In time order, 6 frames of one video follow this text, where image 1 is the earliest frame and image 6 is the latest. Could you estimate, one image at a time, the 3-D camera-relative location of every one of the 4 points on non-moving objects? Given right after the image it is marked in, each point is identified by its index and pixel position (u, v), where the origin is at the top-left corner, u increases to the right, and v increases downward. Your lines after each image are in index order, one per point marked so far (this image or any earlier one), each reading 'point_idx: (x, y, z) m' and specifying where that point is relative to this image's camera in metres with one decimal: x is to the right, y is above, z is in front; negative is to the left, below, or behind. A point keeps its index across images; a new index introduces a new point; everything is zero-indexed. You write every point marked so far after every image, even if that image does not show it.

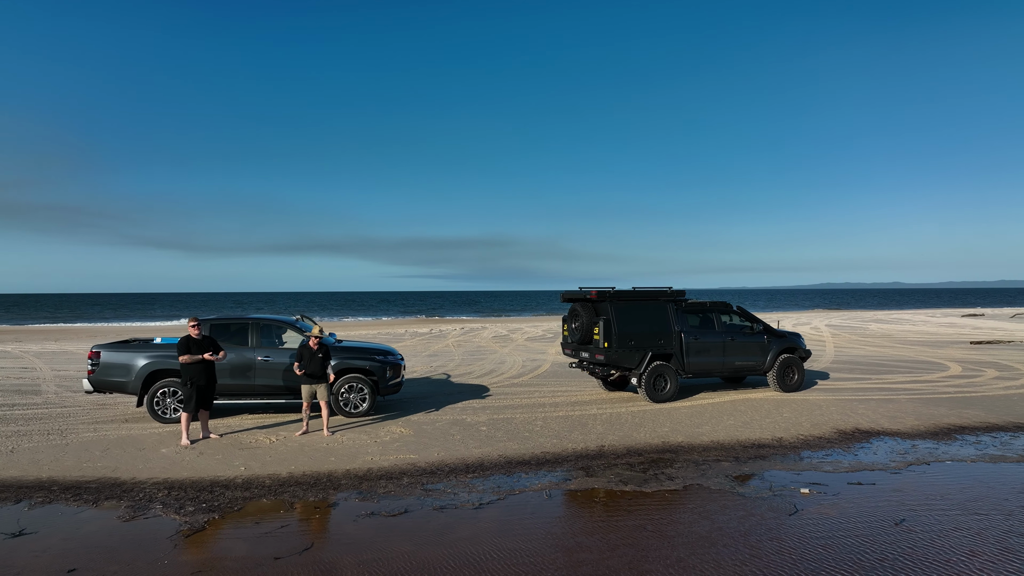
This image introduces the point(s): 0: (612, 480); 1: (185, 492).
0: (+1.0, -1.9, +5.6) m
1: (-3.1, -1.9, +5.2) m
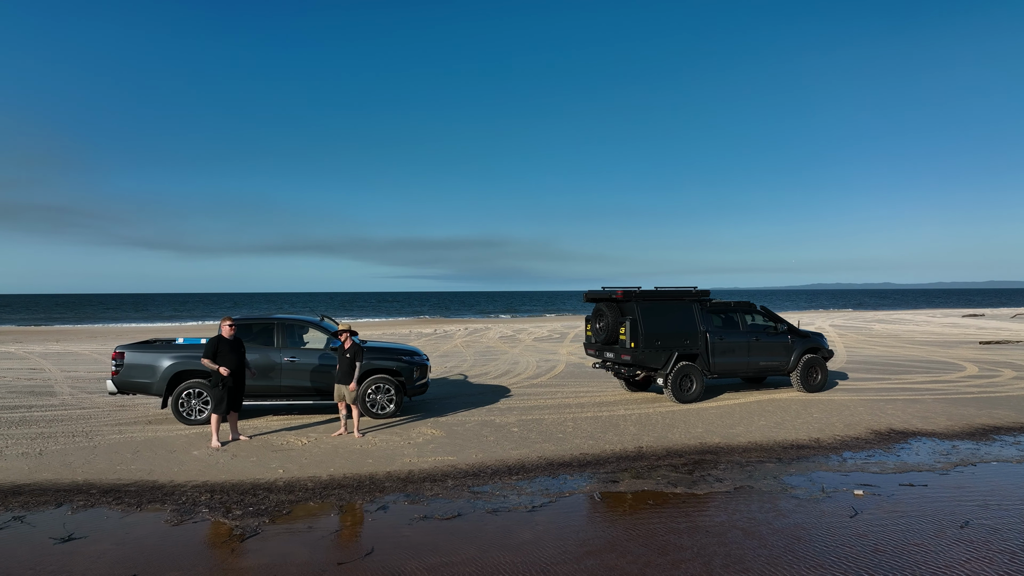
0: (+1.5, -1.9, +5.5) m
1: (-2.6, -1.9, +5.1) m
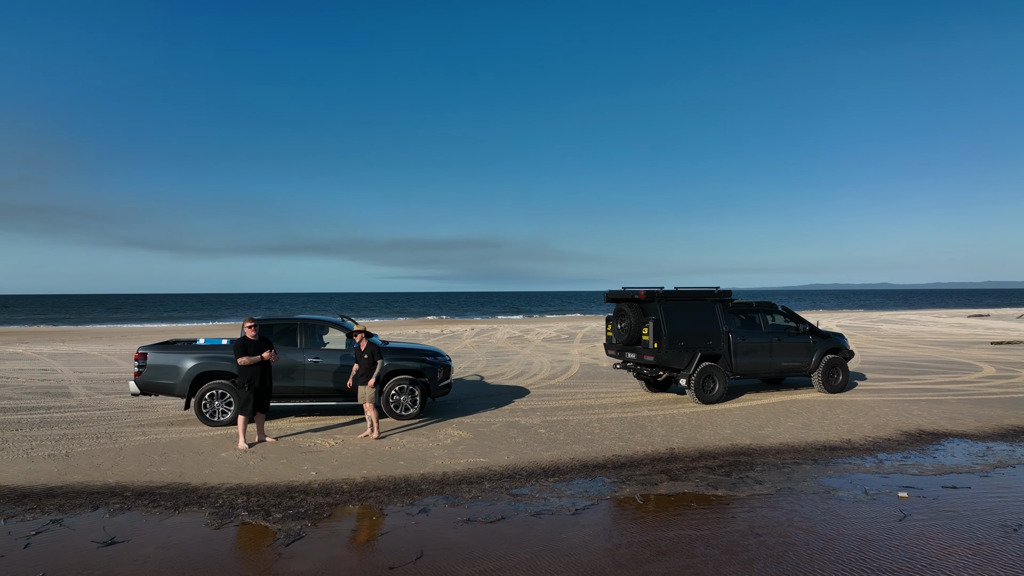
0: (+1.8, -1.9, +5.4) m
1: (-2.2, -1.9, +5.0) m
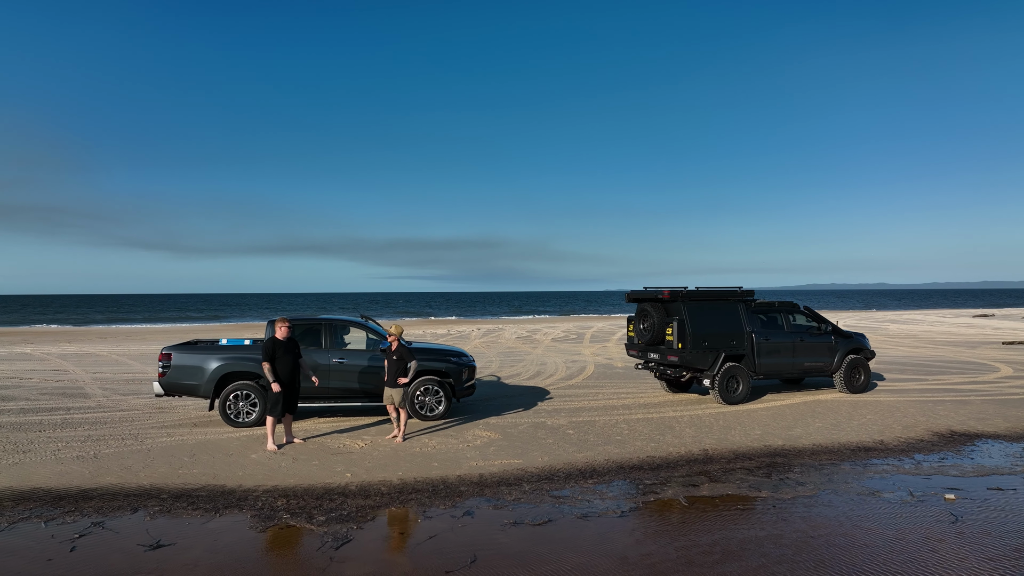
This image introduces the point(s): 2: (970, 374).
0: (+2.2, -1.9, +5.3) m
1: (-1.9, -1.9, +5.0) m
2: (+11.5, -2.2, +13.9) m
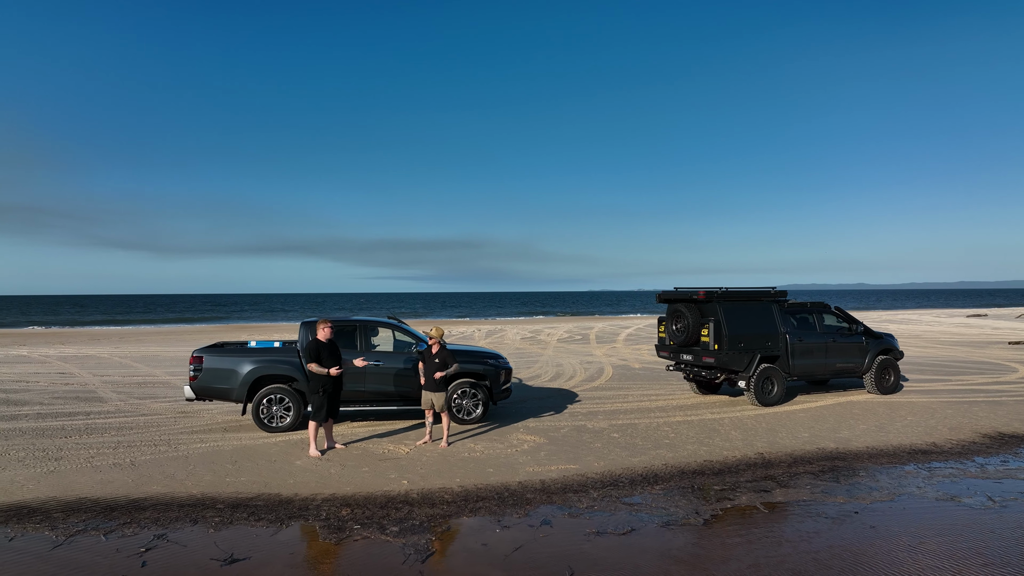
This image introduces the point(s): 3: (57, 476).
0: (+2.8, -1.9, +5.2) m
1: (-1.2, -1.9, +4.8) m
2: (+12.0, -2.2, +13.9) m
3: (-4.8, -2.0, +5.9) m
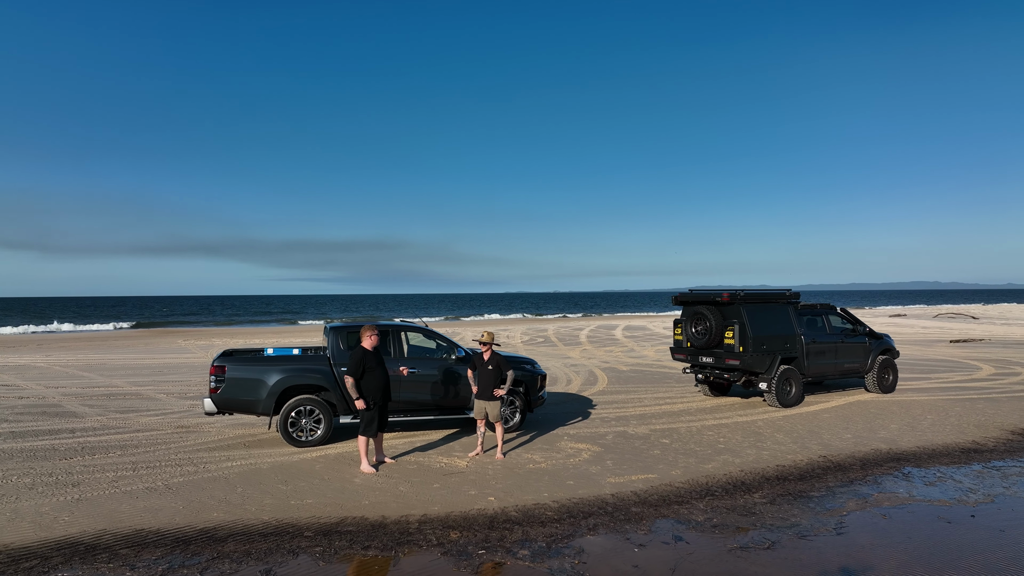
0: (+3.7, -2.0, +5.3) m
1: (-0.3, -2.0, +4.5) m
2: (+11.9, -2.2, +14.8) m
3: (-3.9, -2.0, +5.1) m
